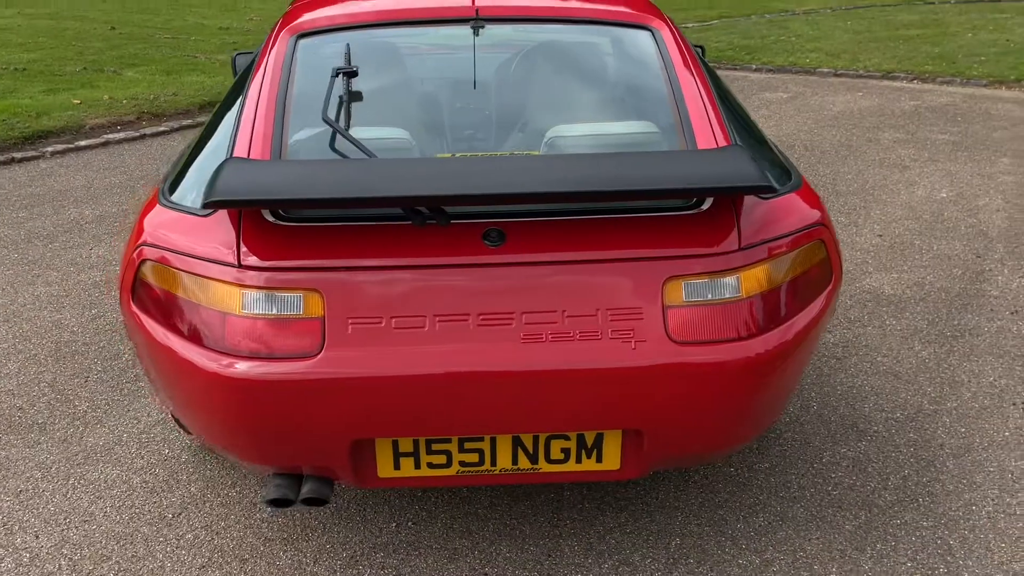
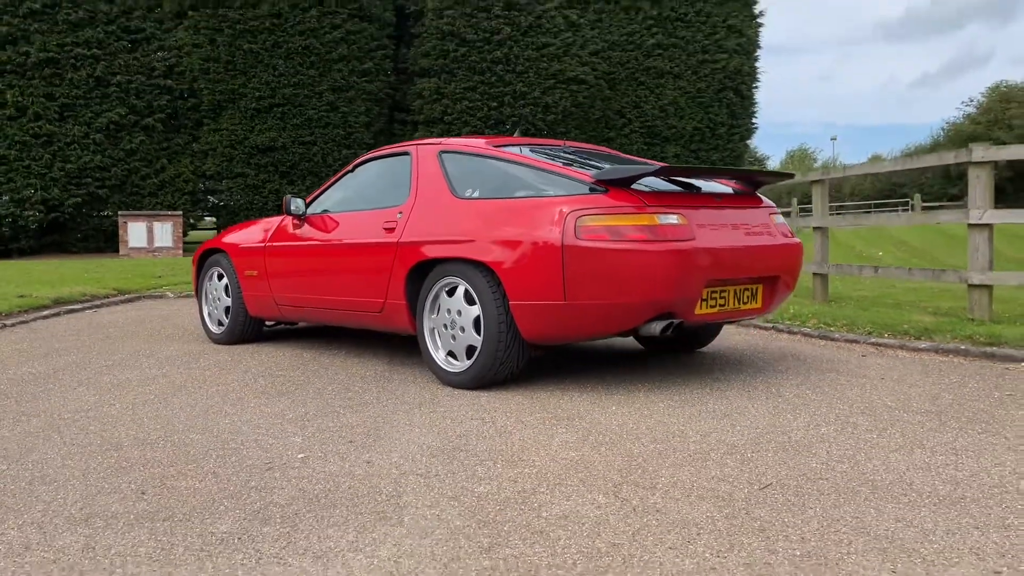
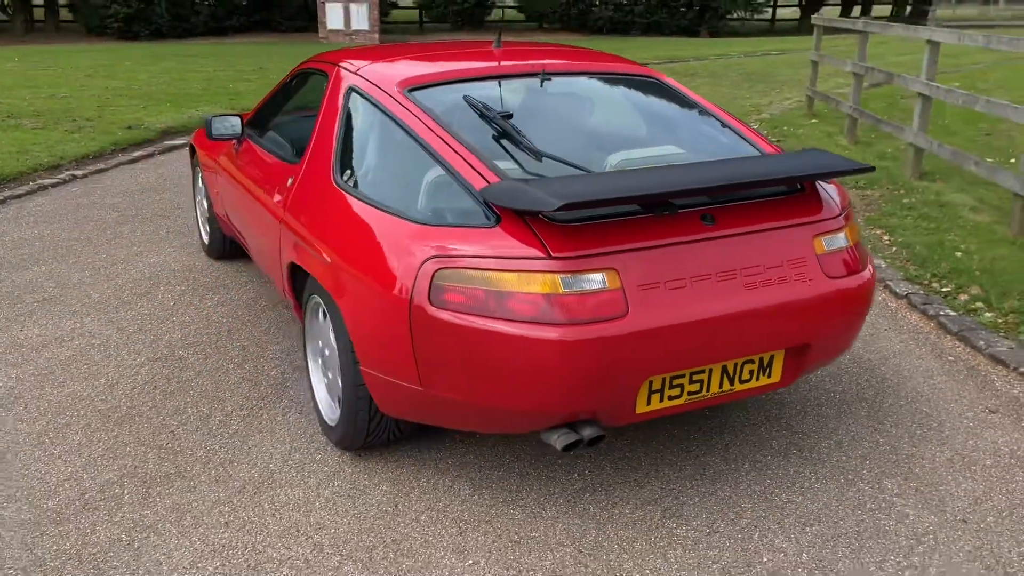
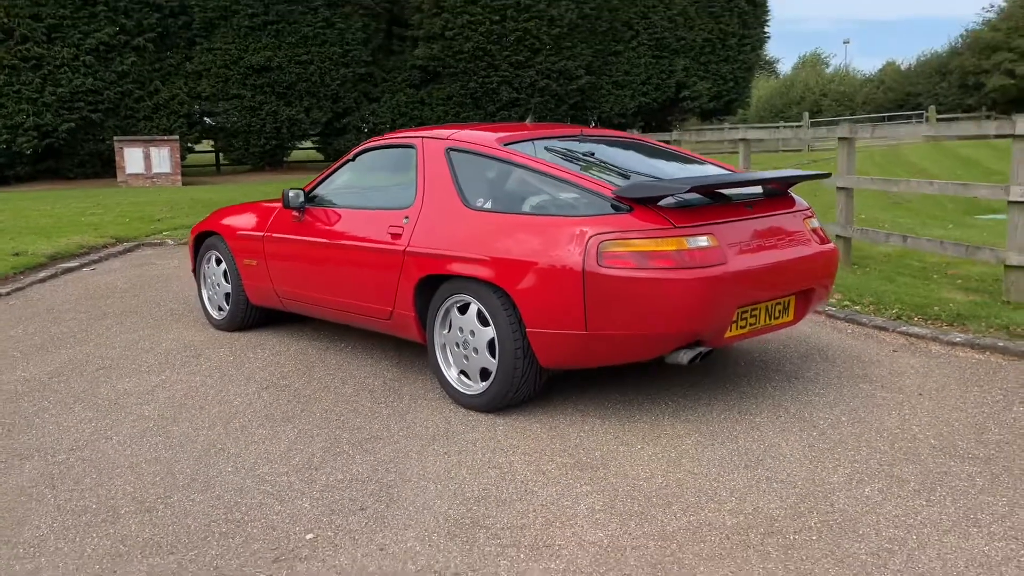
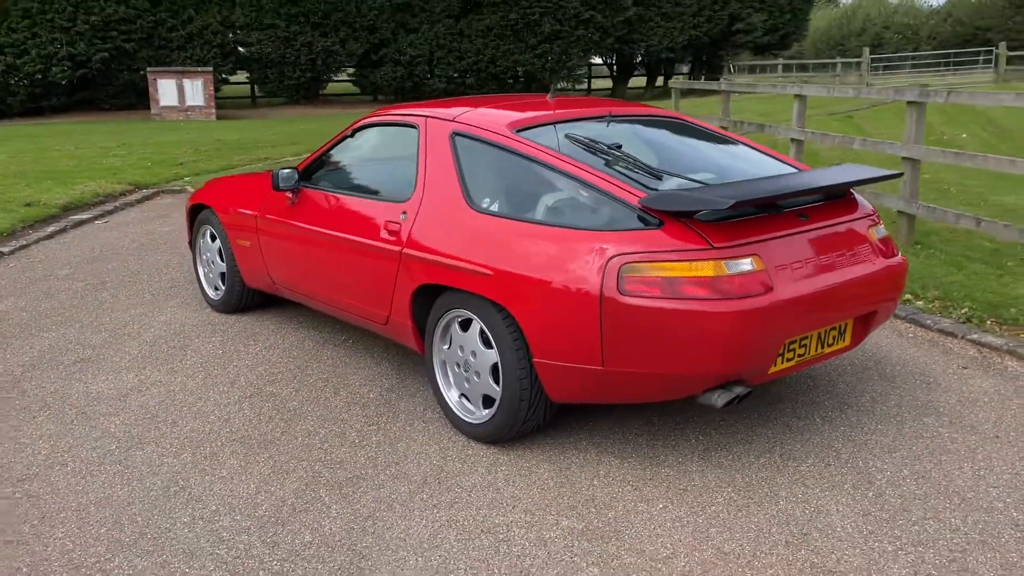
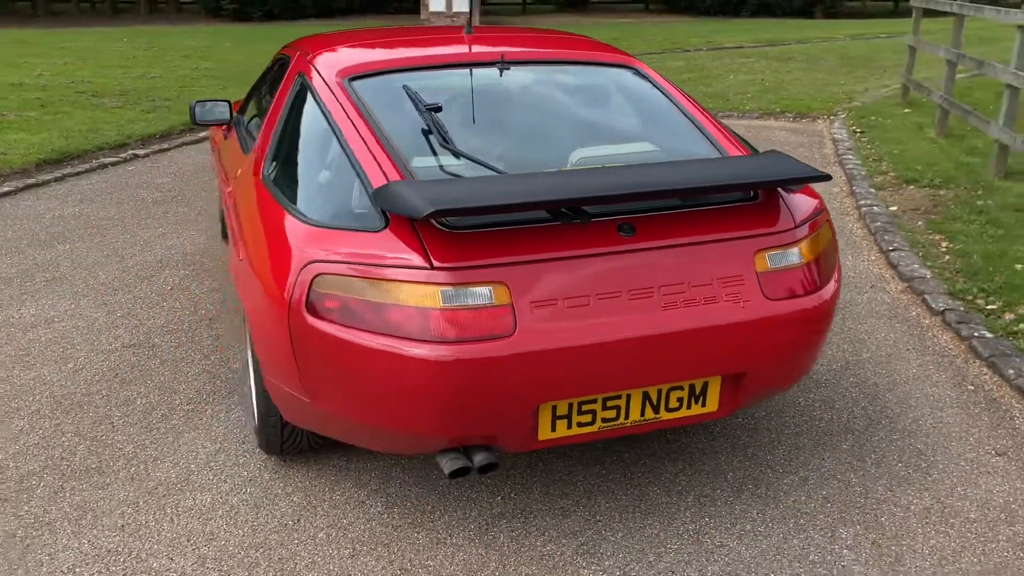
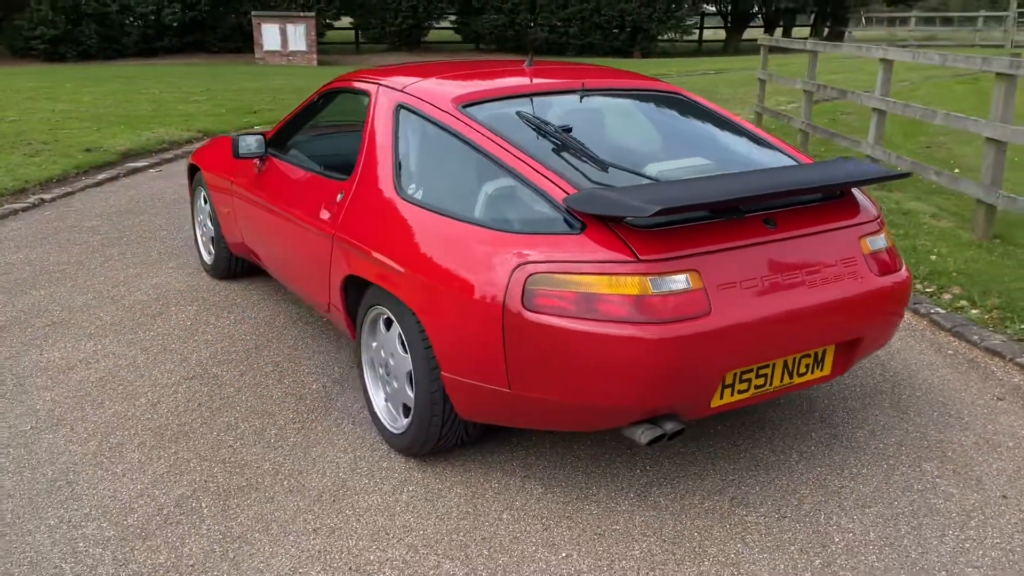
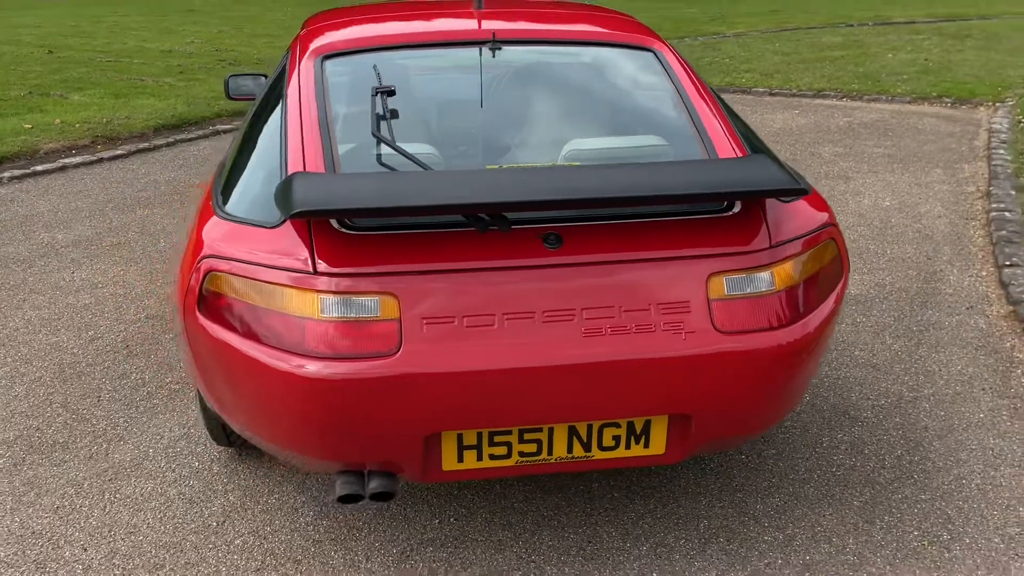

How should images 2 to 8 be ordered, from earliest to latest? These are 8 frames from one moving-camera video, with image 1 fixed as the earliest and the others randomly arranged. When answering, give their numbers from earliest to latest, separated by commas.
8, 6, 3, 7, 5, 4, 2
